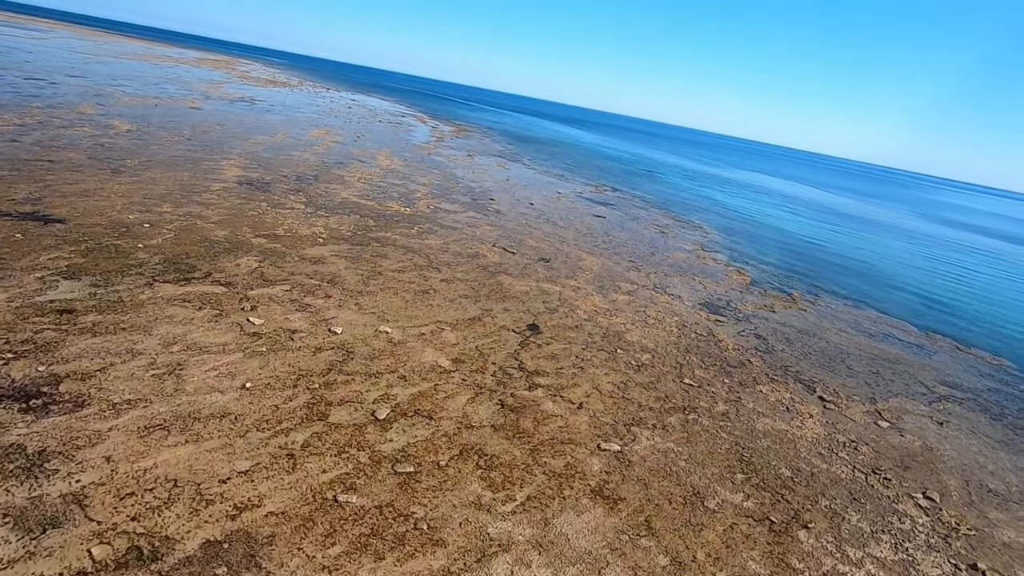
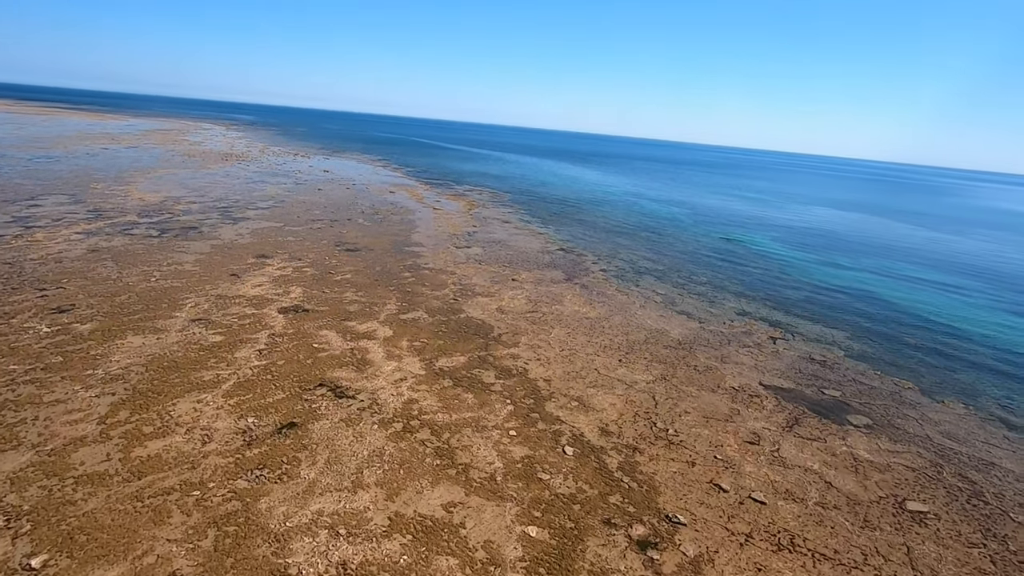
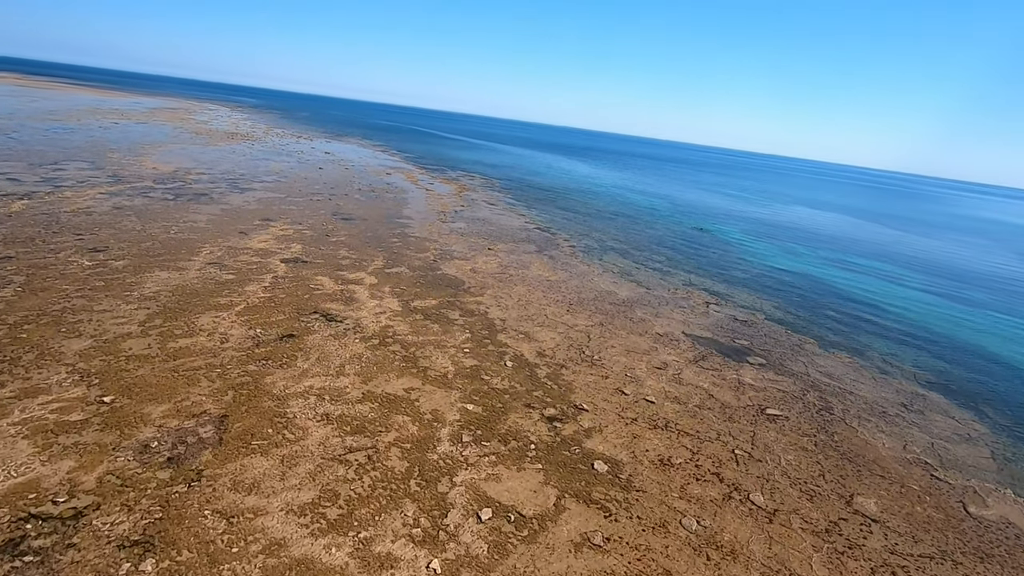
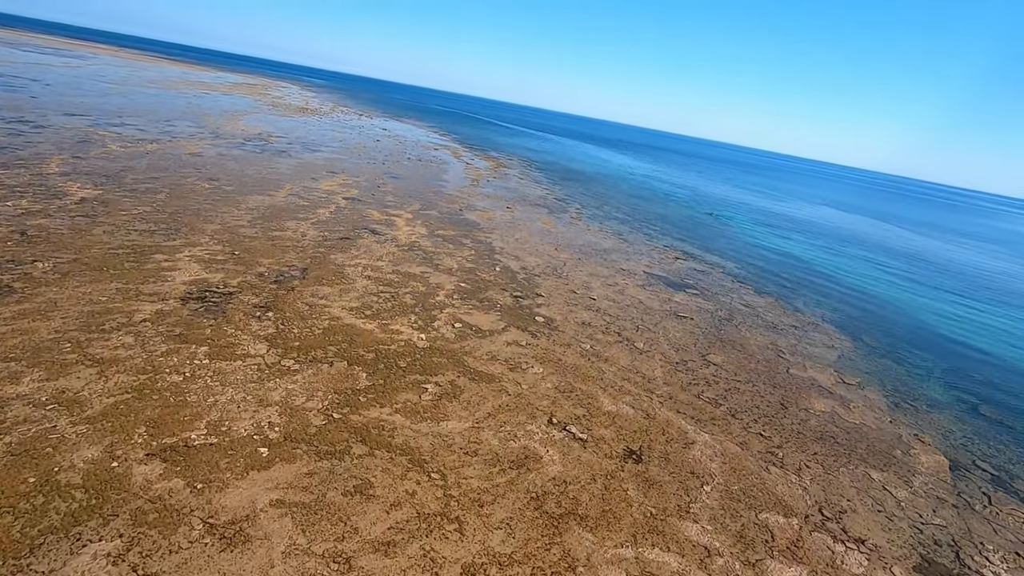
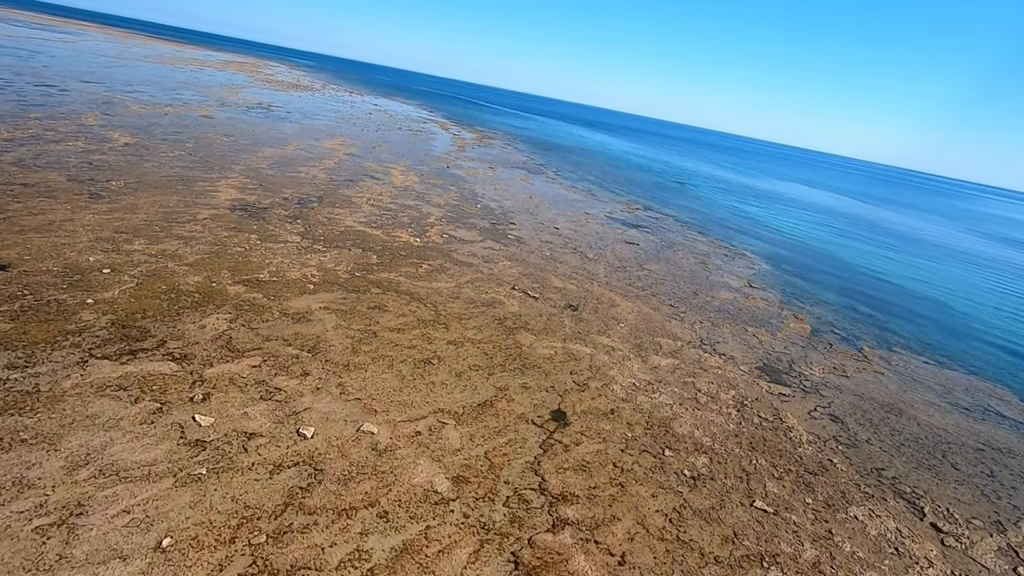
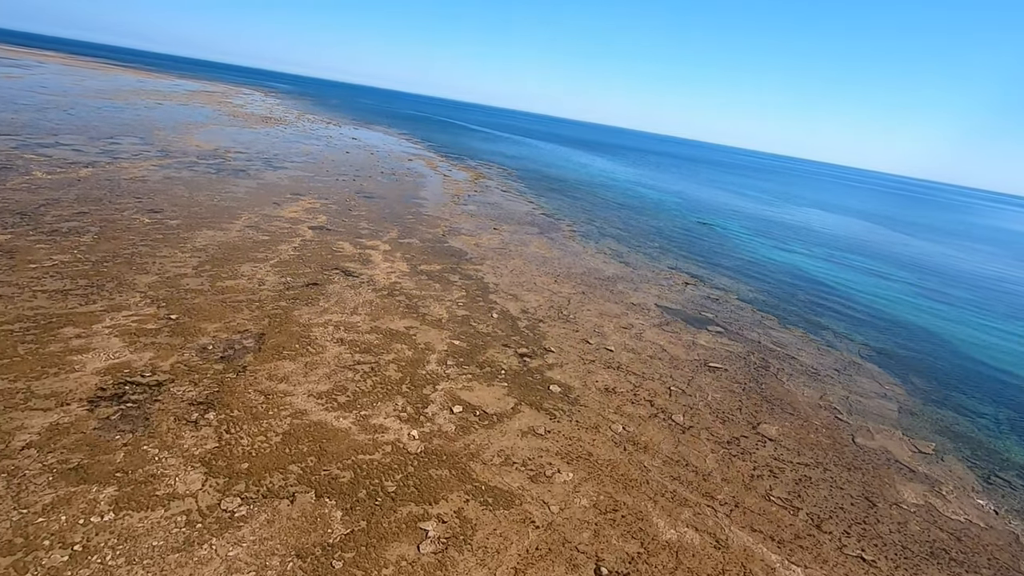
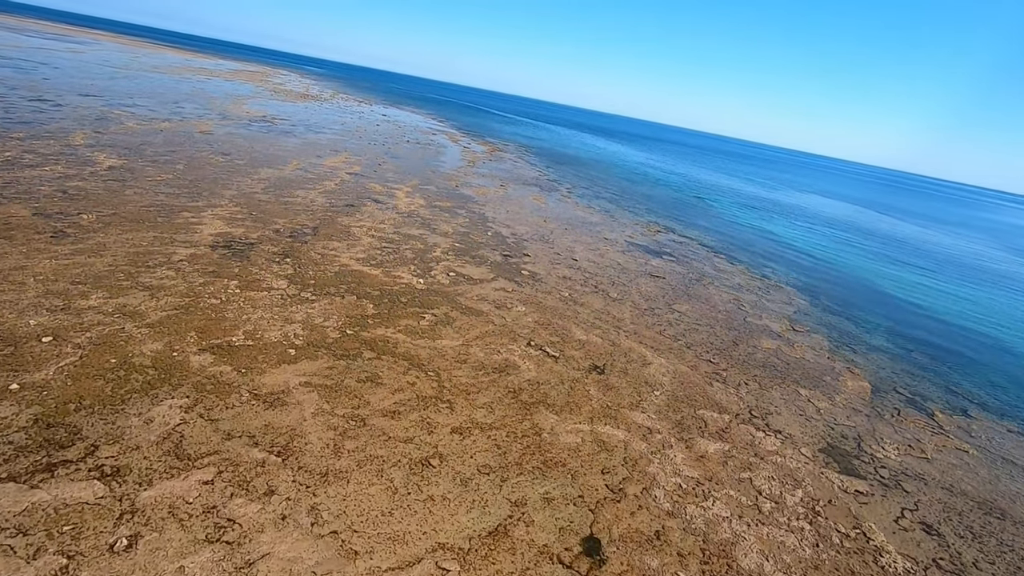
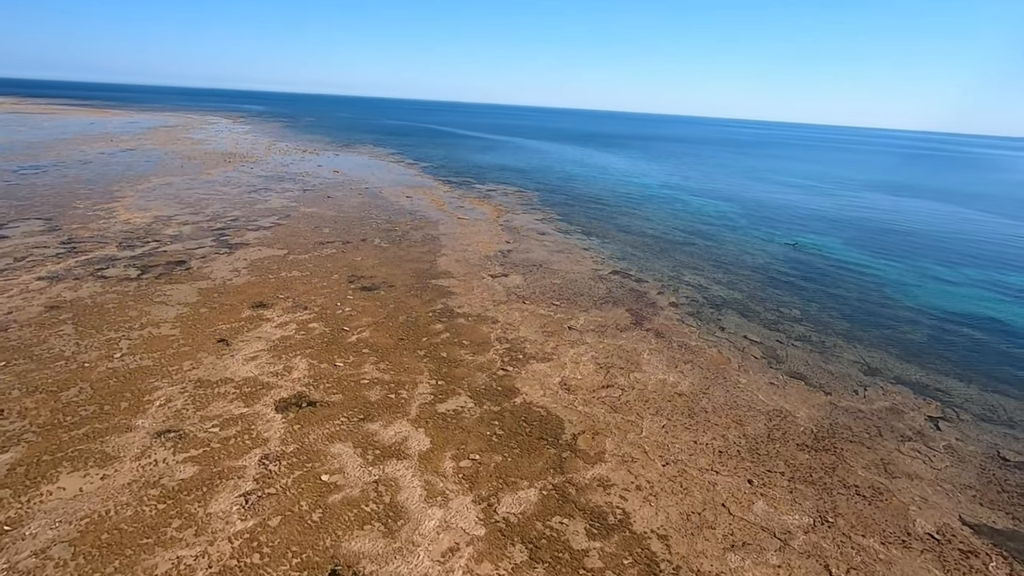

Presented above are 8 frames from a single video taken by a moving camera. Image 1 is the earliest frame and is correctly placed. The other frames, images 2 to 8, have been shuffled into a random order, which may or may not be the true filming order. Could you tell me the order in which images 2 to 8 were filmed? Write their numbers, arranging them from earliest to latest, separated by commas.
5, 7, 4, 6, 3, 2, 8
